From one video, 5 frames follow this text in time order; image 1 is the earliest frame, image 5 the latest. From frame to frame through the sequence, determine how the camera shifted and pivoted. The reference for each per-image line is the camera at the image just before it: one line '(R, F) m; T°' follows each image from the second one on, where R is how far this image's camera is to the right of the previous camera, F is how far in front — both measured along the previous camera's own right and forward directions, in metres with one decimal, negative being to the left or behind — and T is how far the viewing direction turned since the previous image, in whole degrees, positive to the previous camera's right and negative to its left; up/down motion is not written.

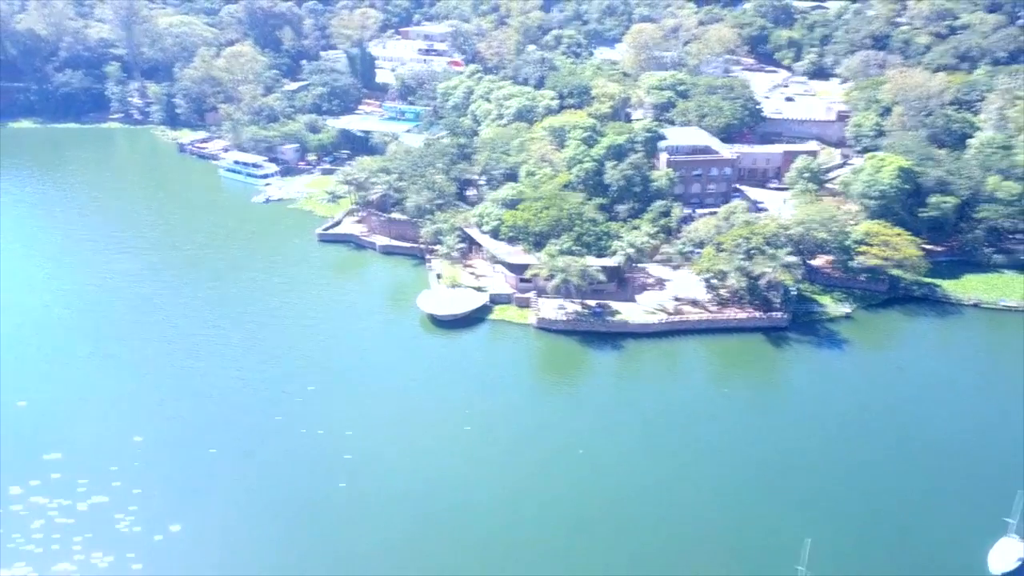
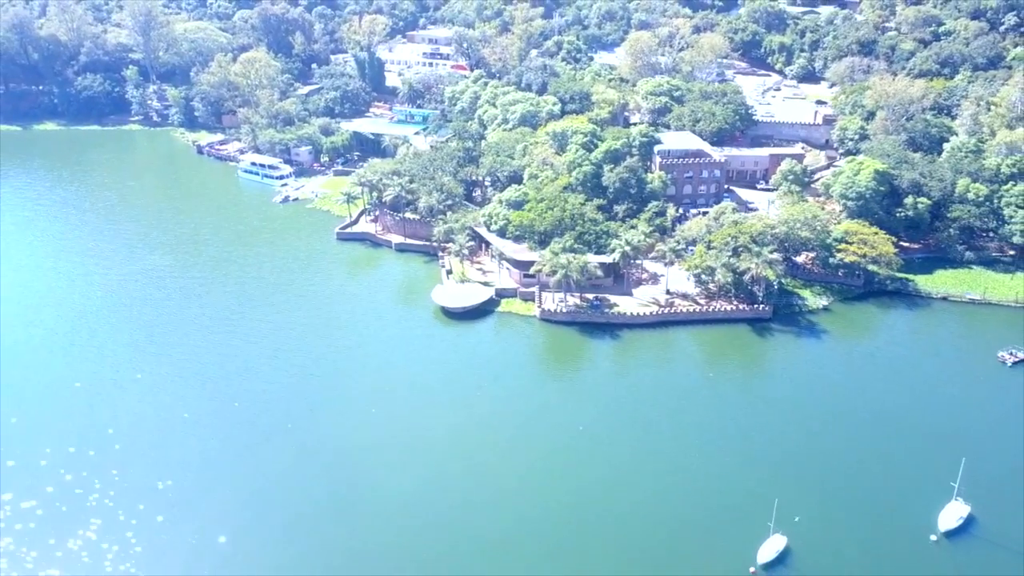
(-0.3, -3.3) m; 0°
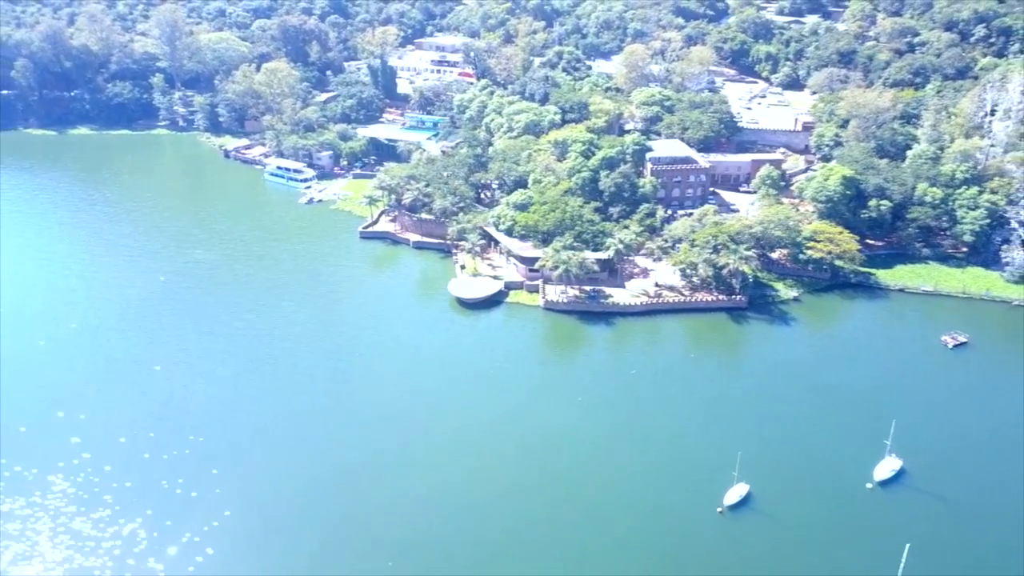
(-0.5, -5.5) m; 0°
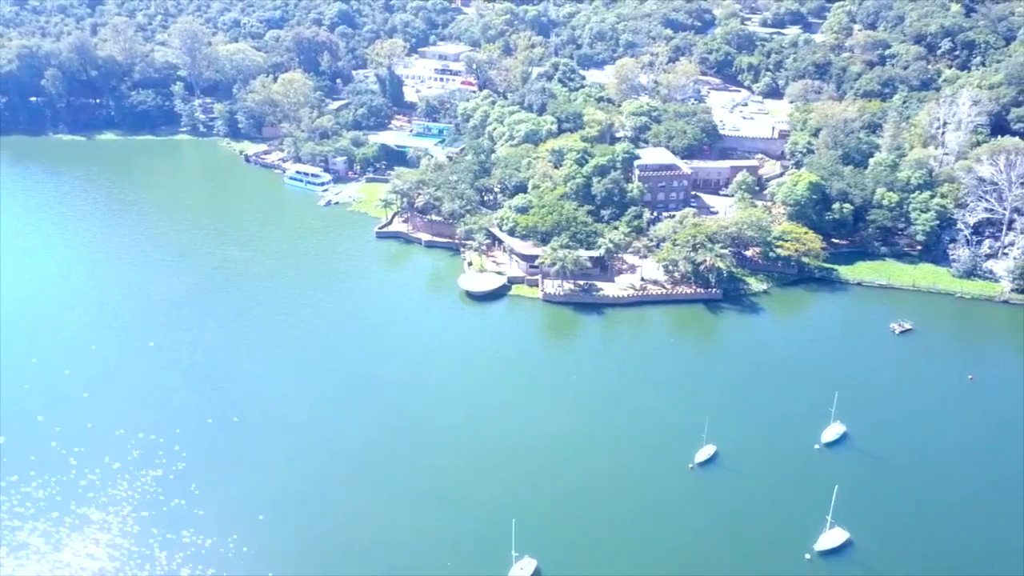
(-0.5, -6.0) m; 0°
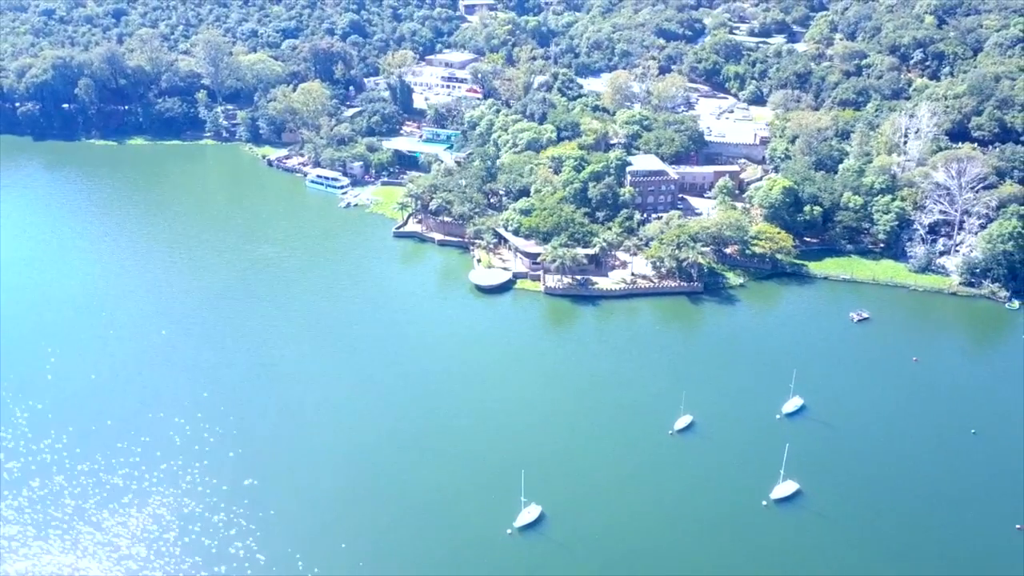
(-0.4, -6.6) m; 0°
